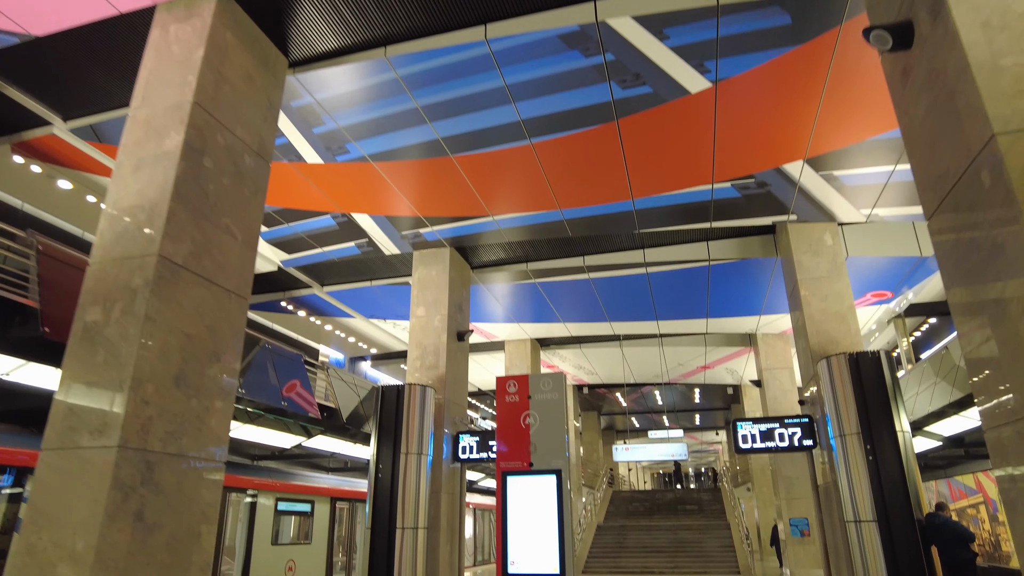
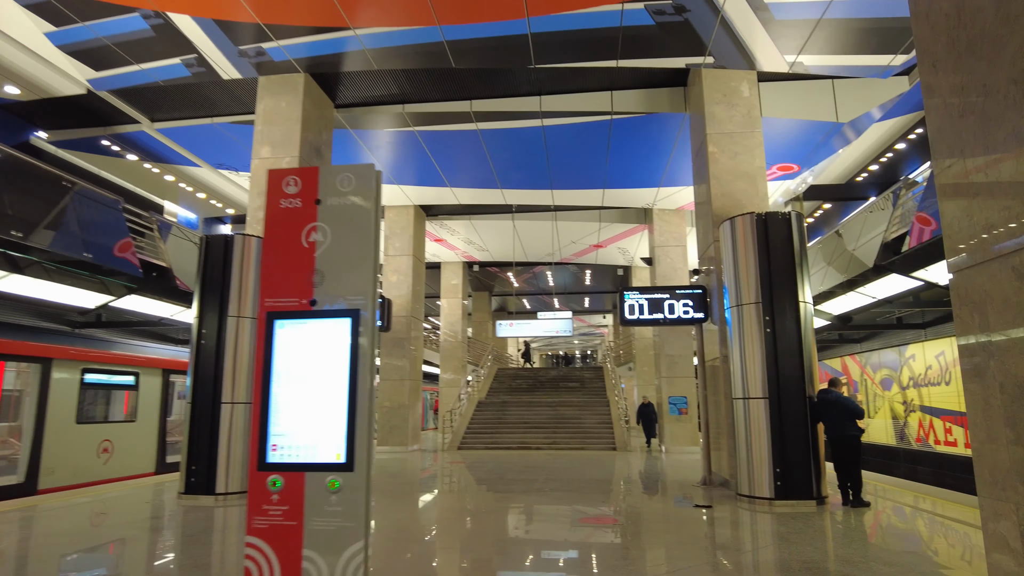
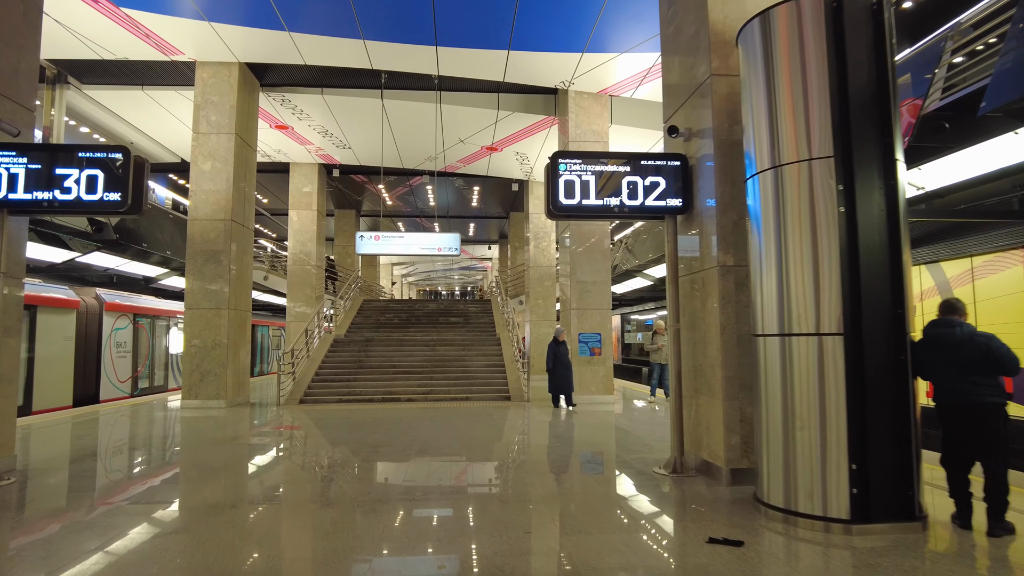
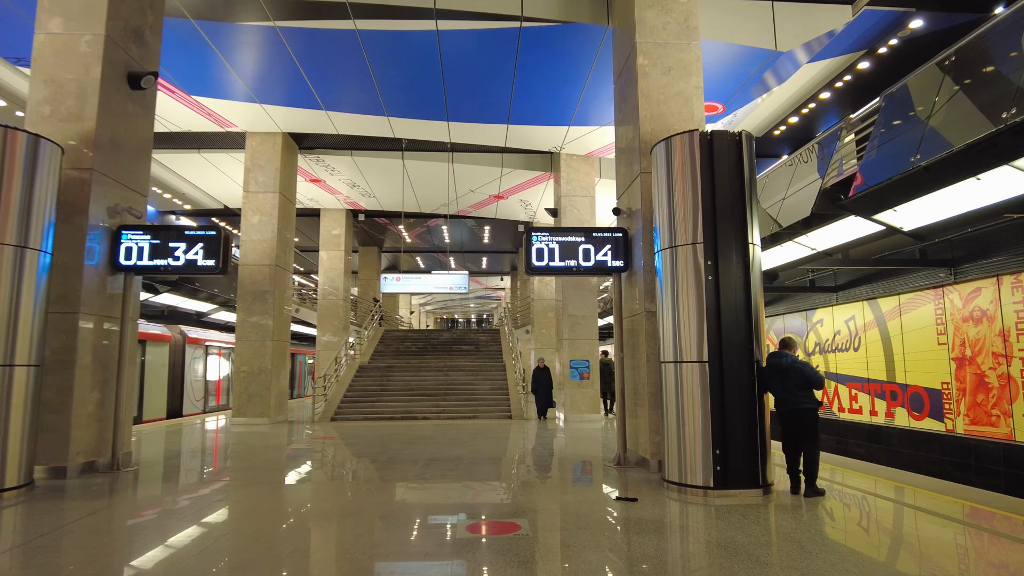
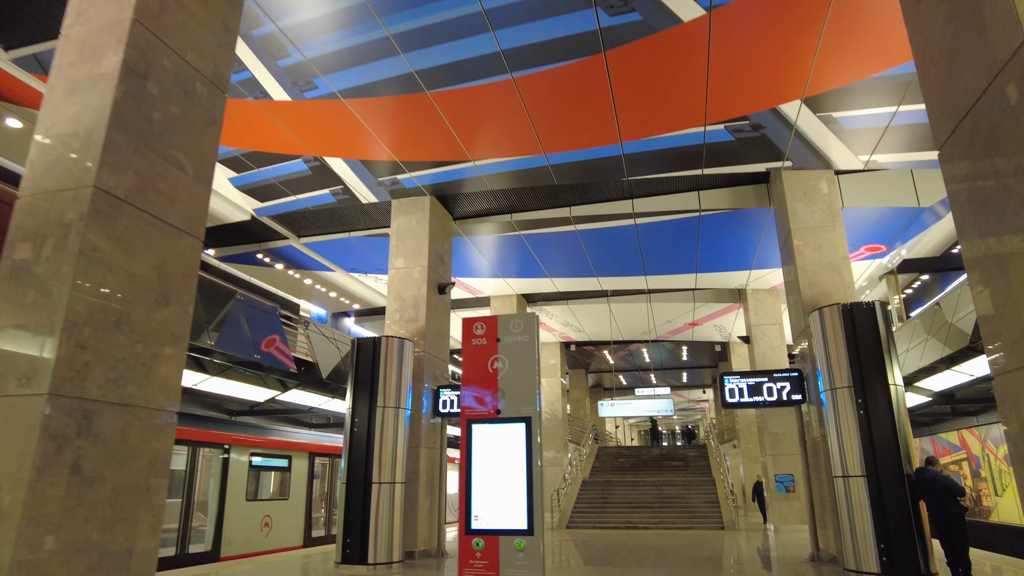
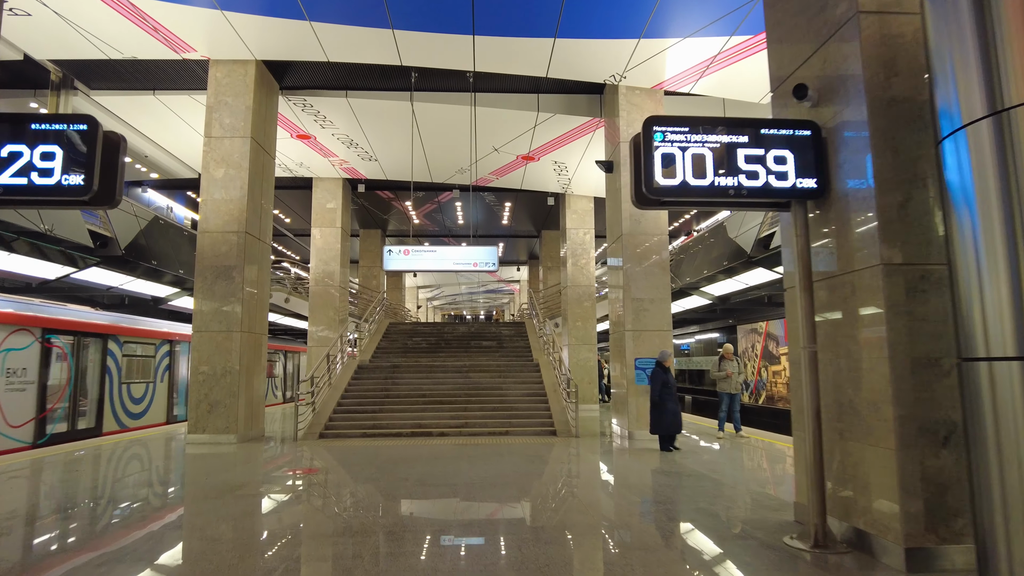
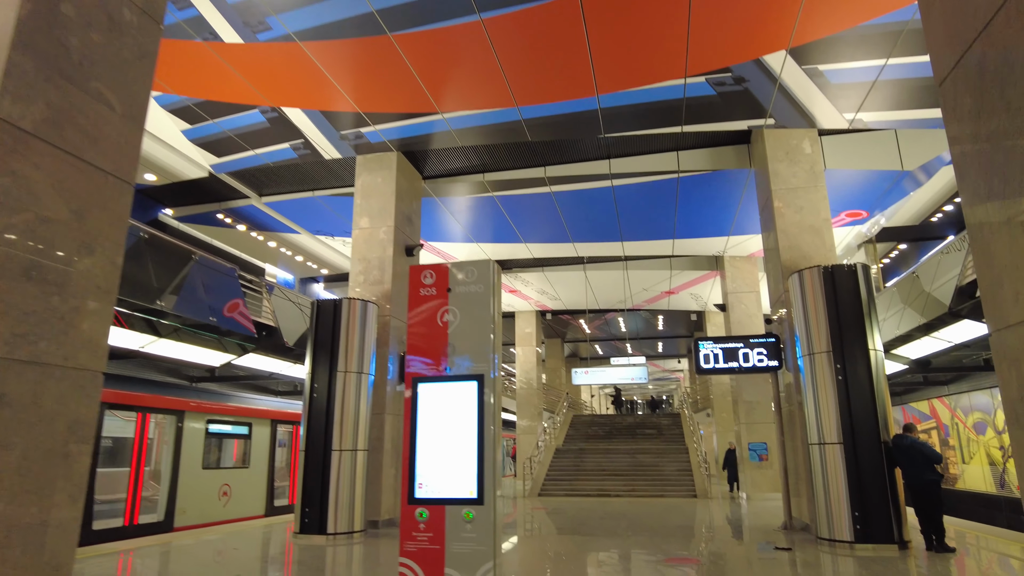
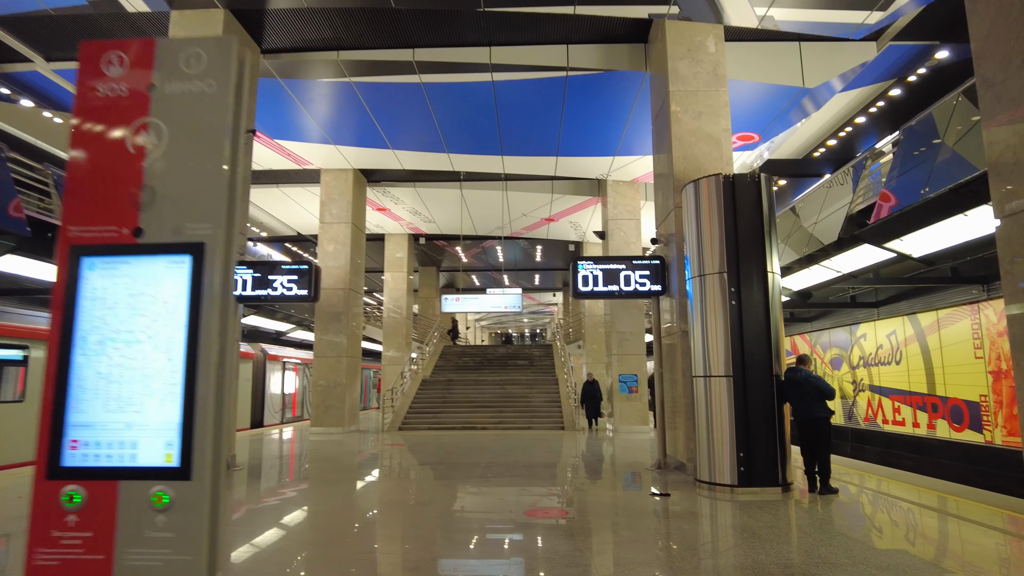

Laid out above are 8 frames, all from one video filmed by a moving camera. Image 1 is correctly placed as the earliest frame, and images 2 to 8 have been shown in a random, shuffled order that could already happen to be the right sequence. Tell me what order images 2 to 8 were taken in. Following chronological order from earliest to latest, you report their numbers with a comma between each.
5, 7, 2, 8, 4, 3, 6
